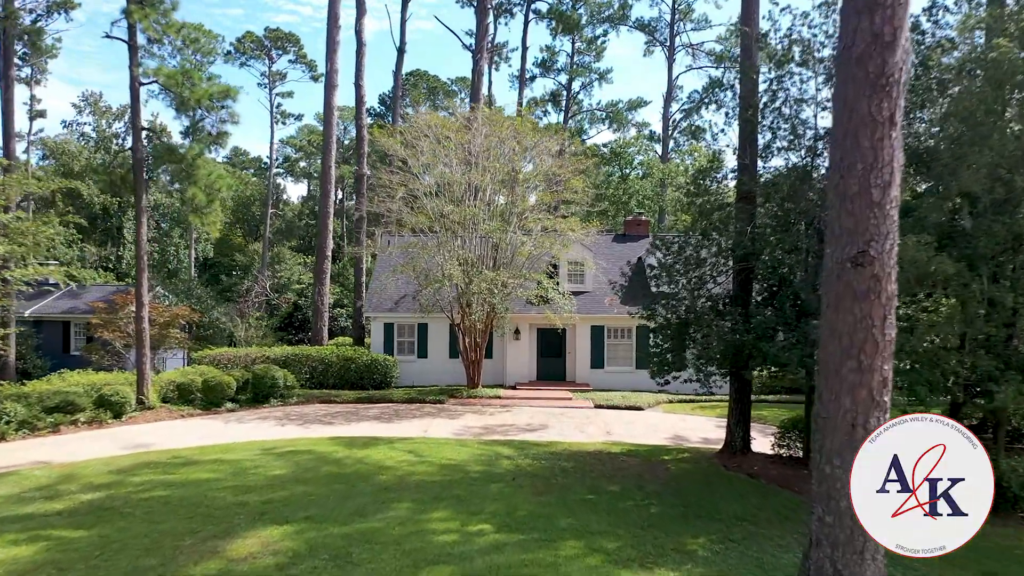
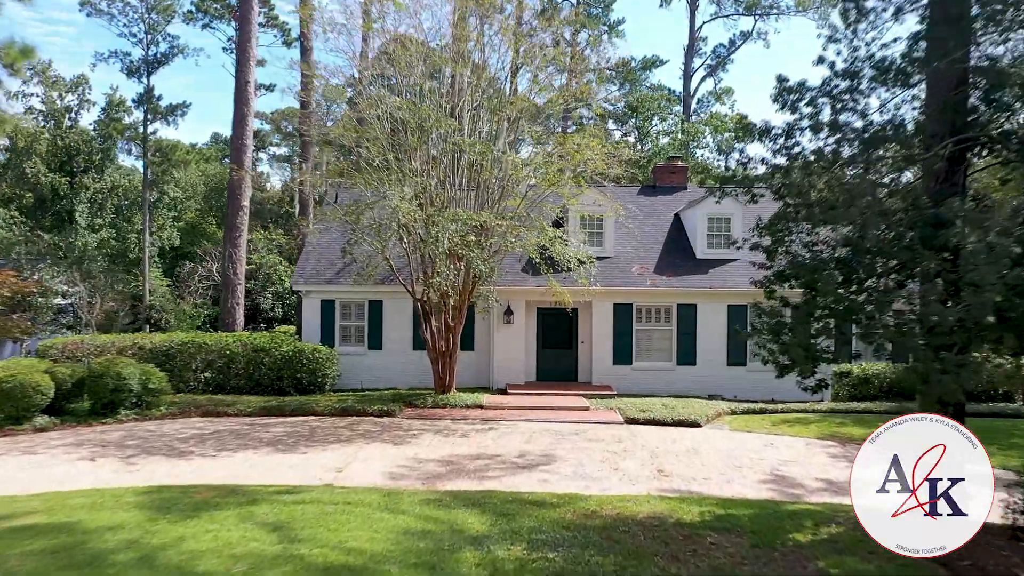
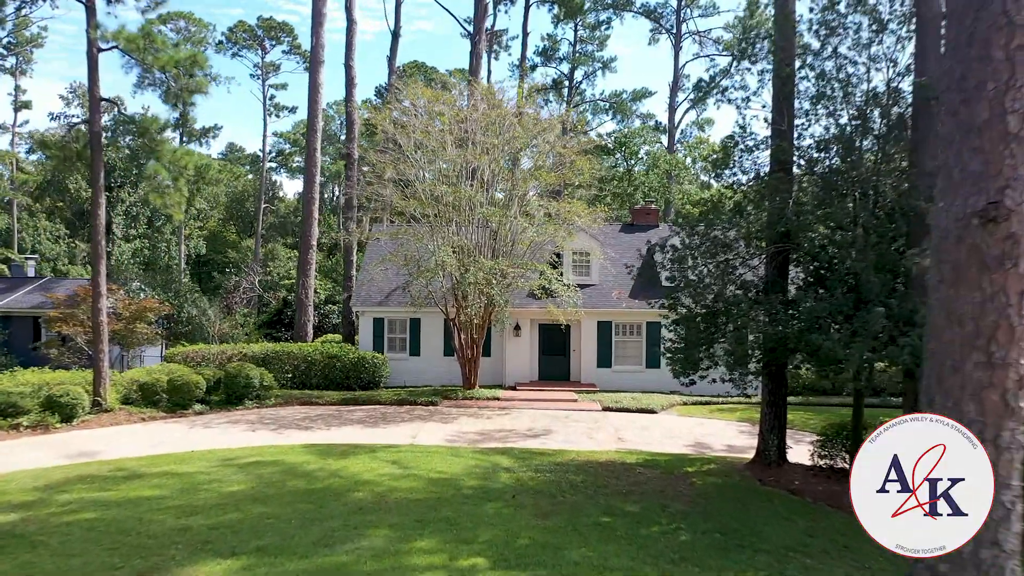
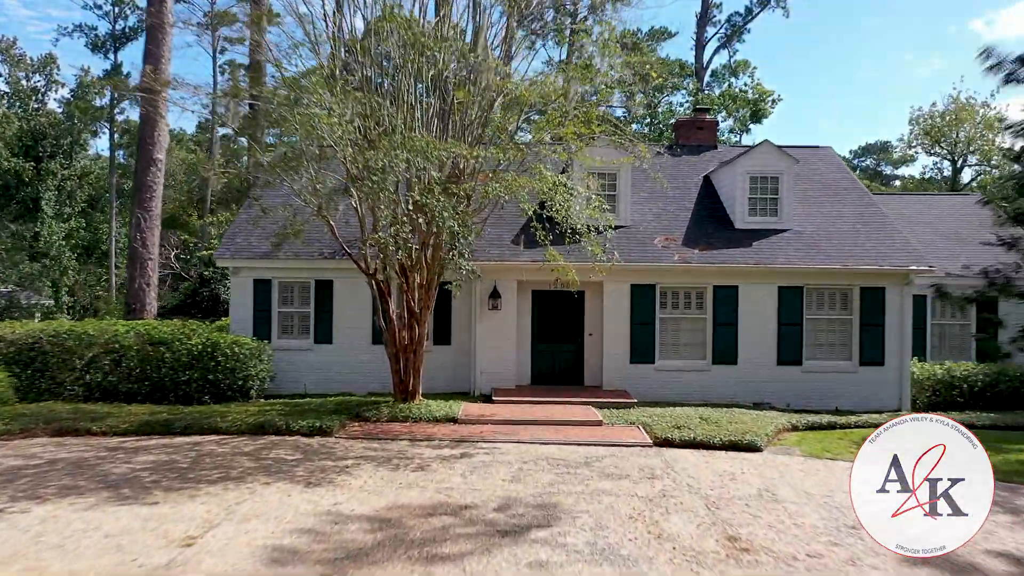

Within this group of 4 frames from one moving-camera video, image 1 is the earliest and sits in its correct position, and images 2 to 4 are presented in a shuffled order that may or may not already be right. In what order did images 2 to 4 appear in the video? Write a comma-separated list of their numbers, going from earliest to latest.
3, 2, 4
